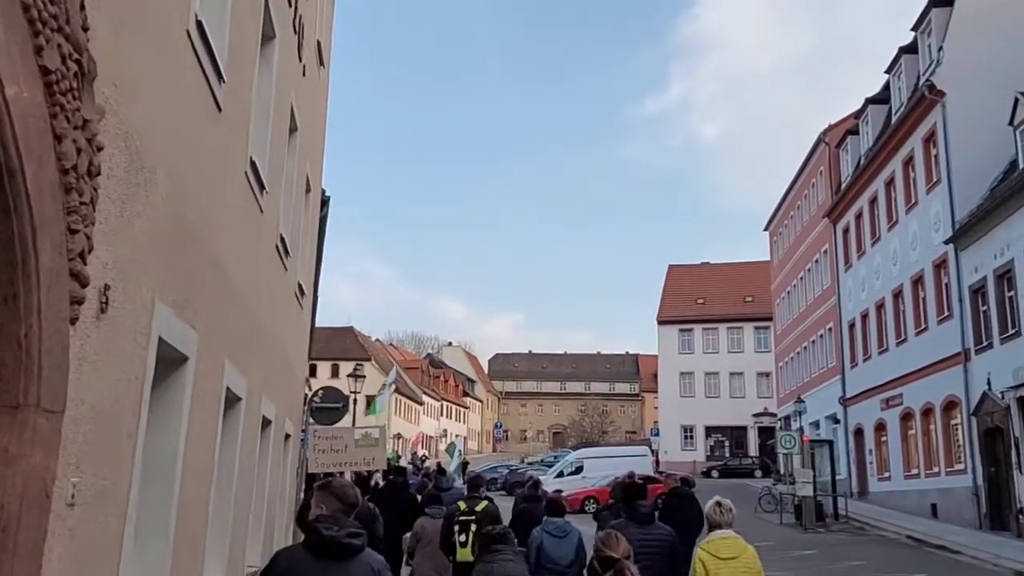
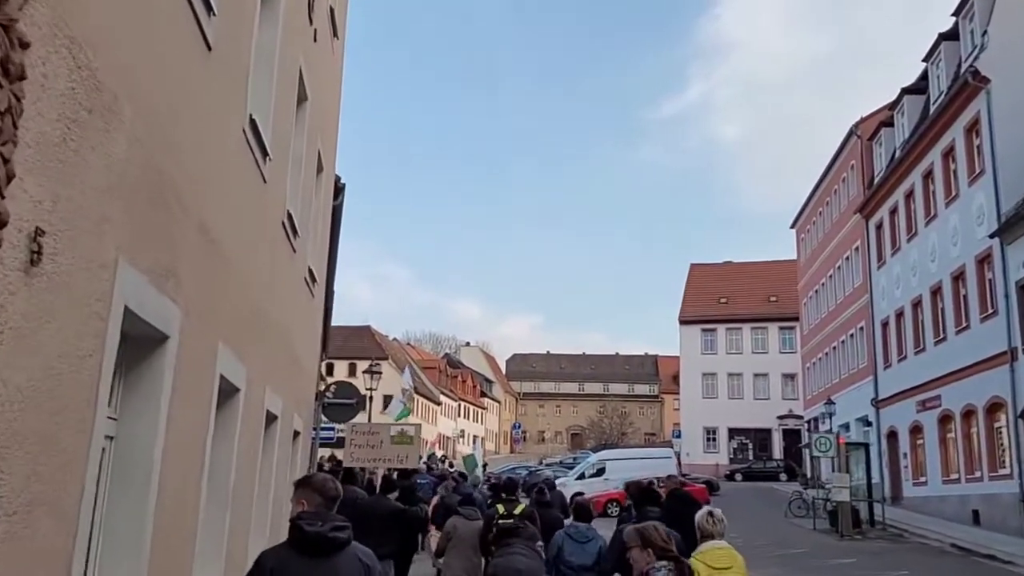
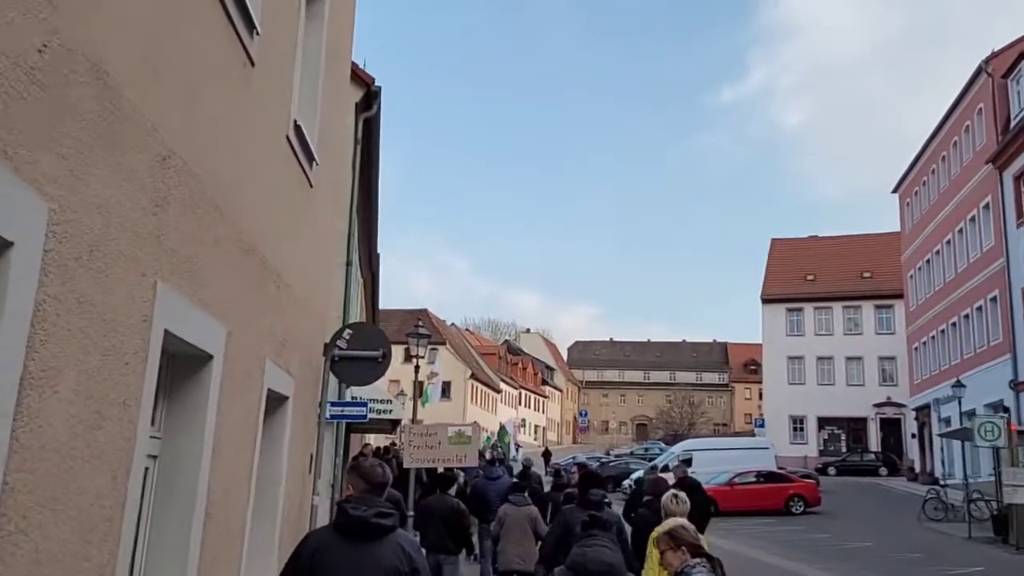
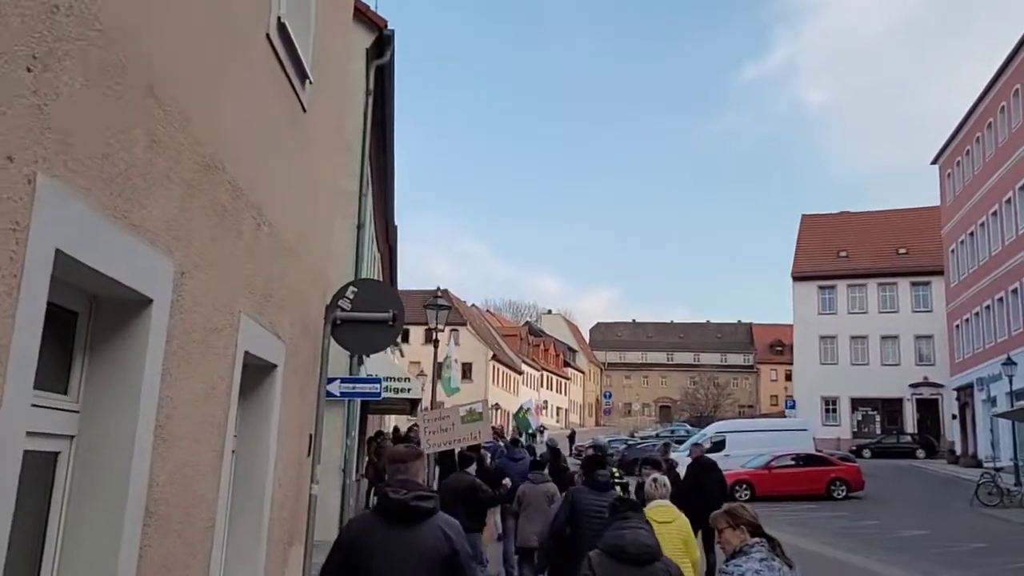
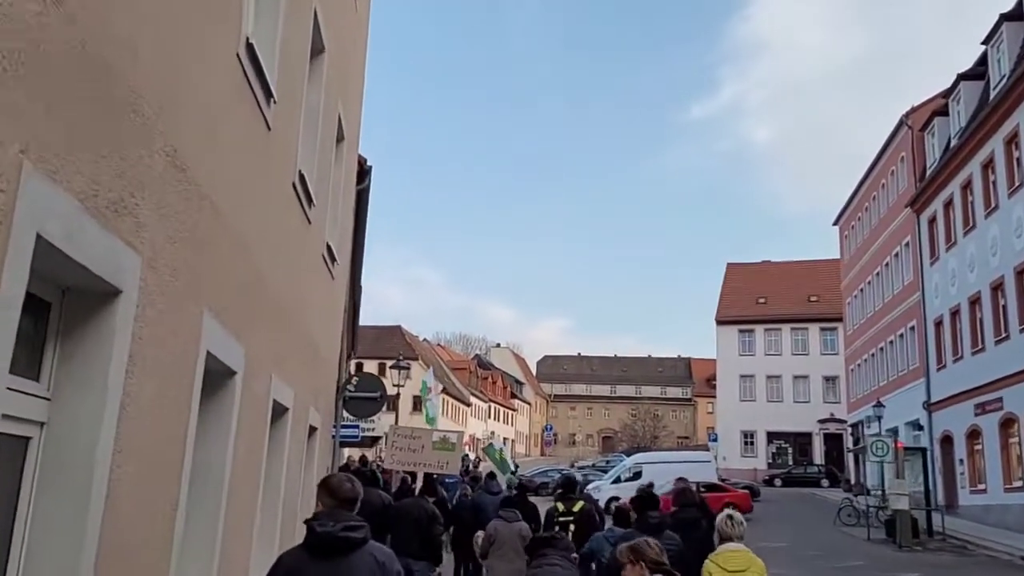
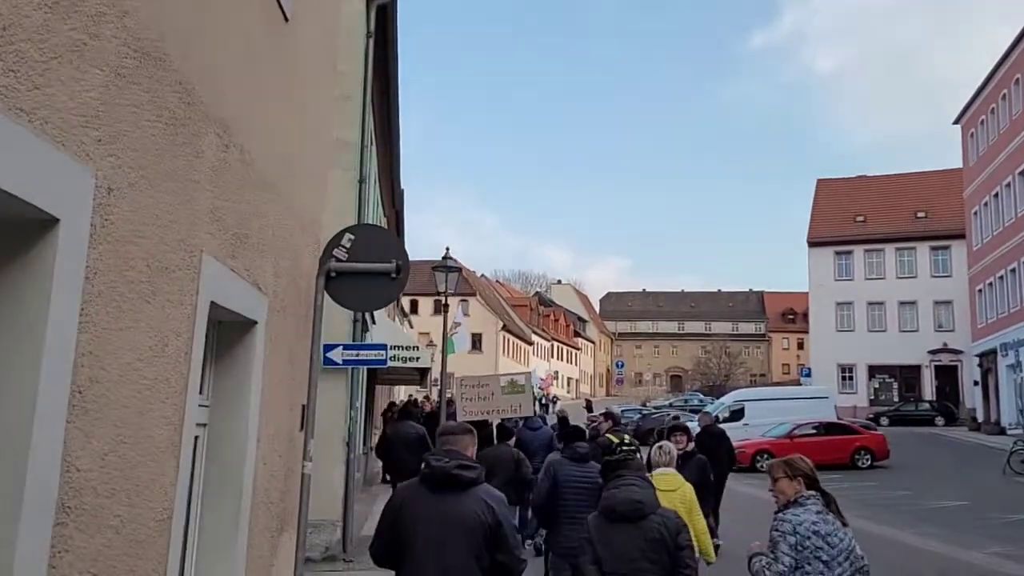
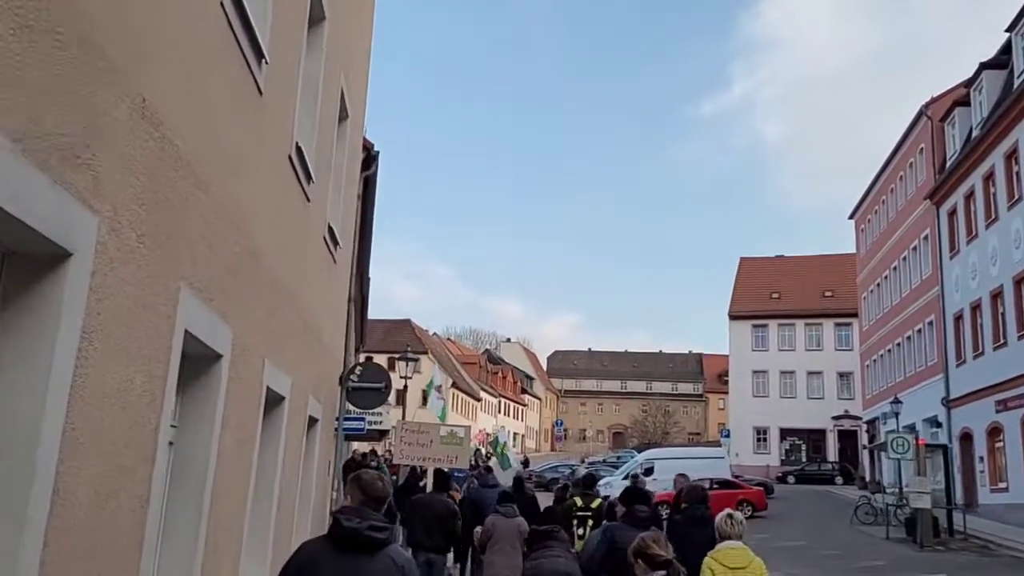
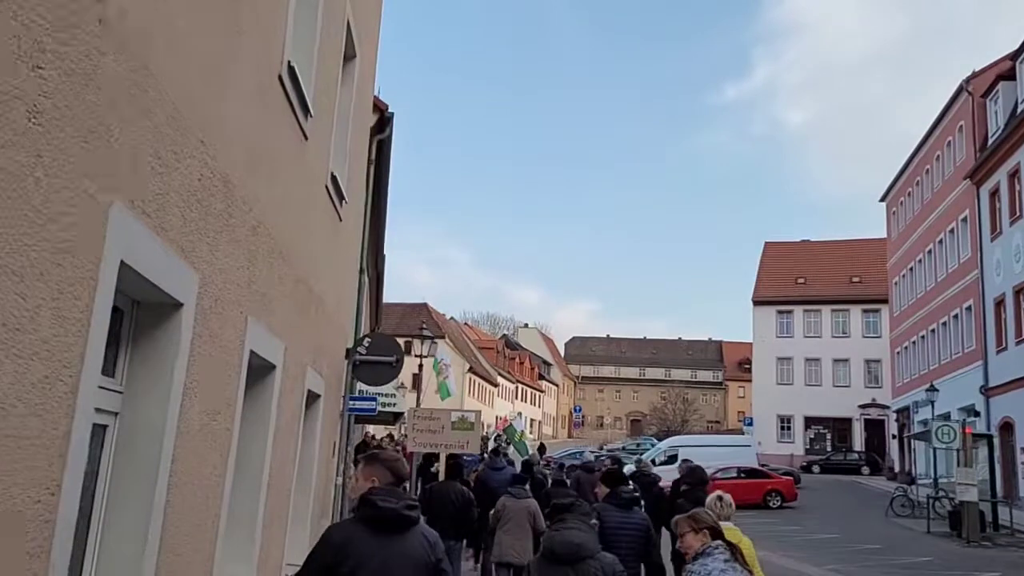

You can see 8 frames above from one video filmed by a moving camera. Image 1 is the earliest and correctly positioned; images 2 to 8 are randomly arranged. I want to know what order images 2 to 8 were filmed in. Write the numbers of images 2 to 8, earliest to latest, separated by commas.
2, 5, 7, 8, 3, 4, 6
